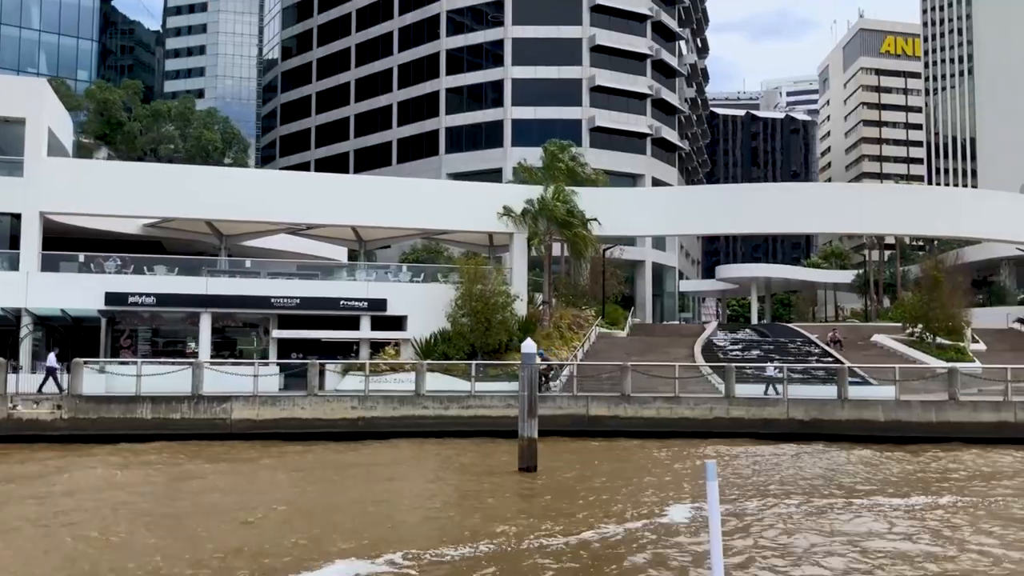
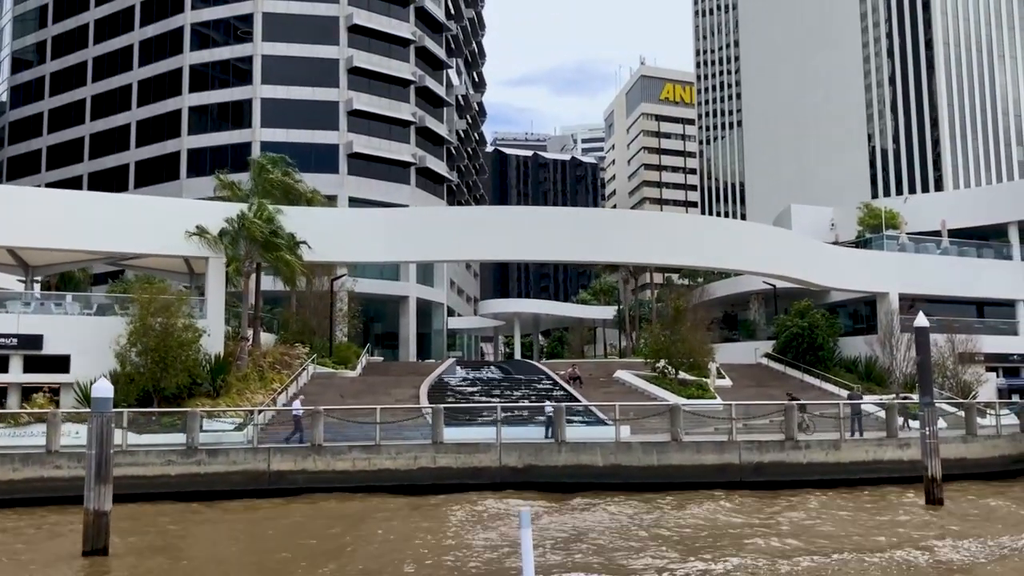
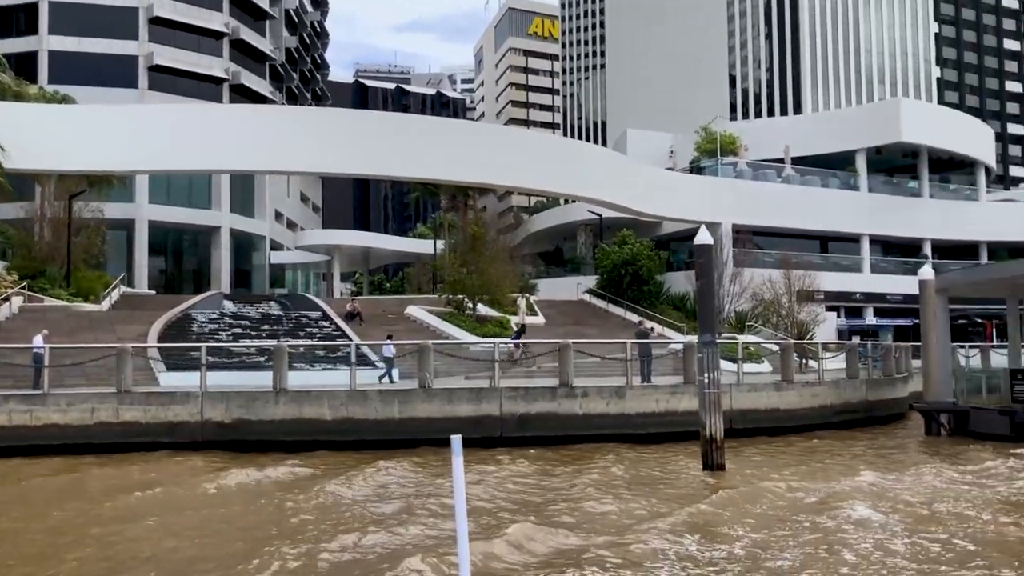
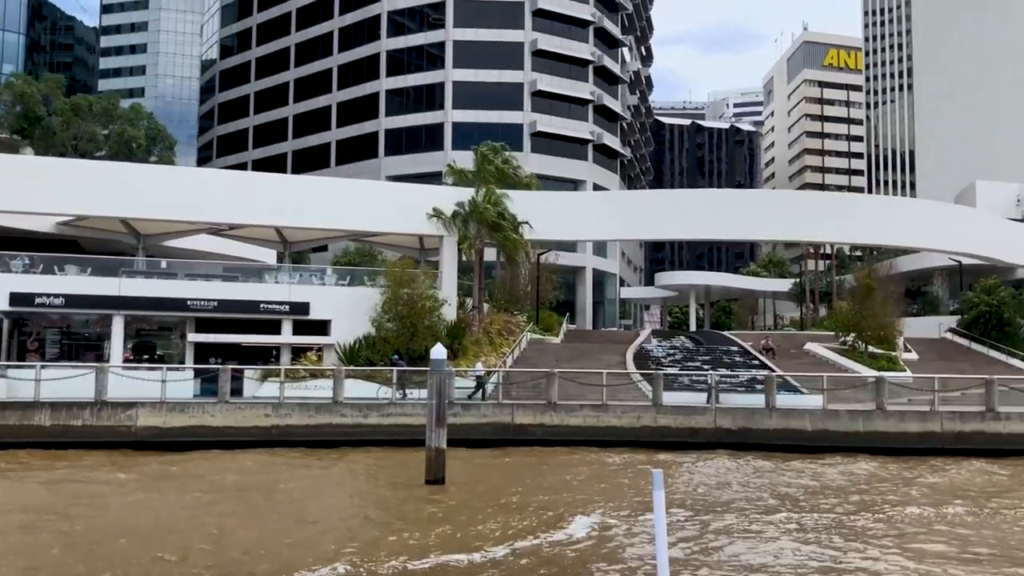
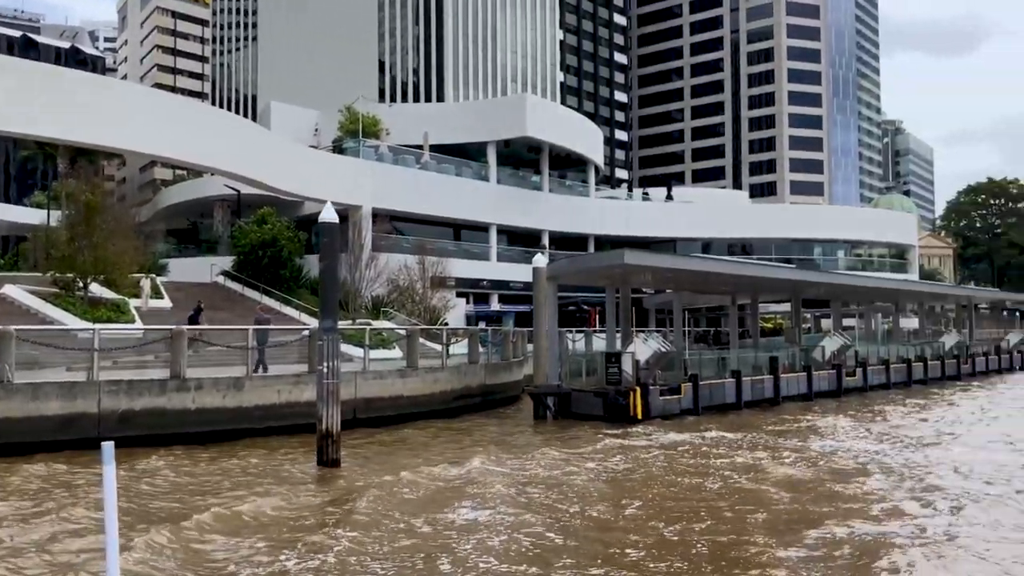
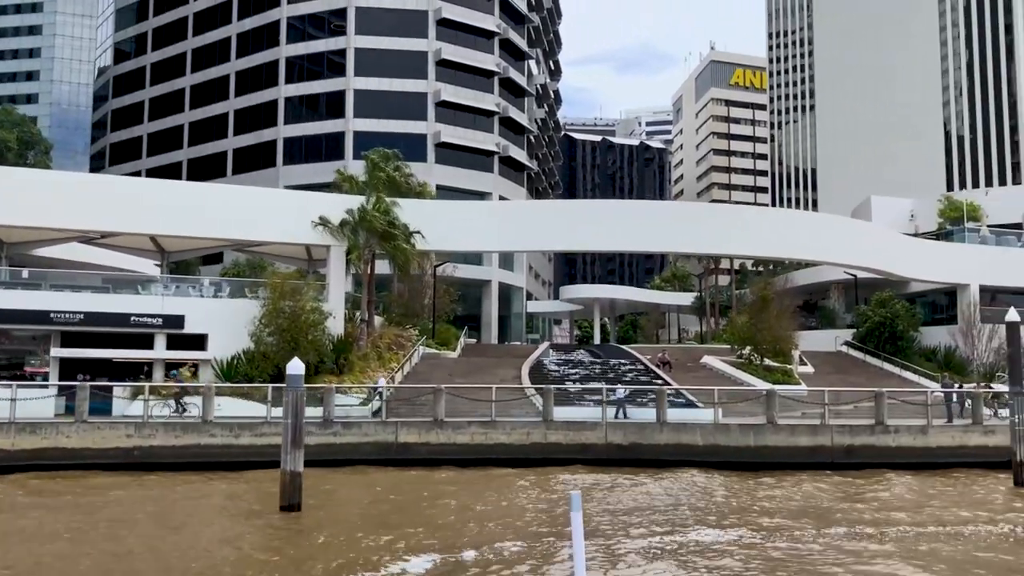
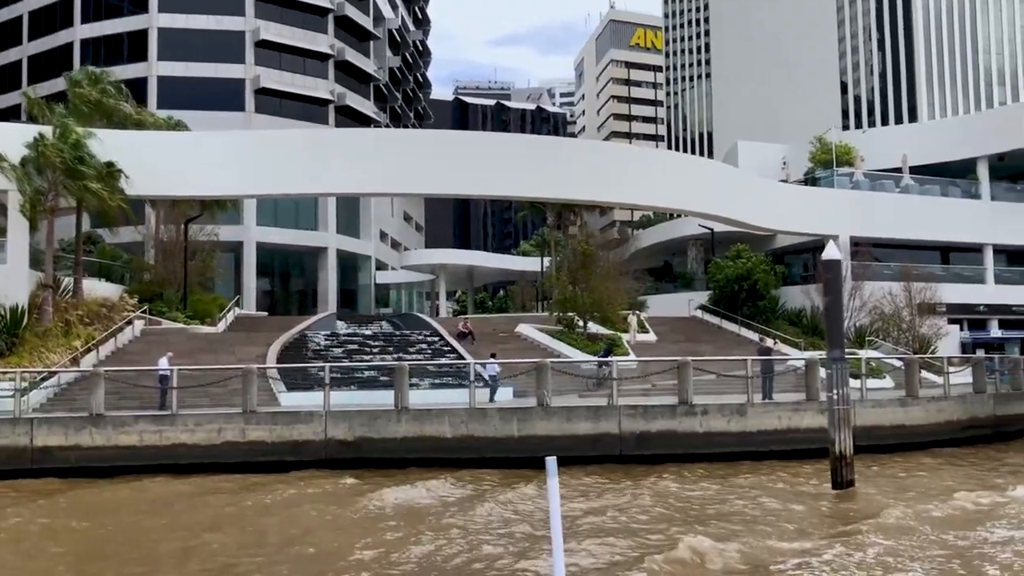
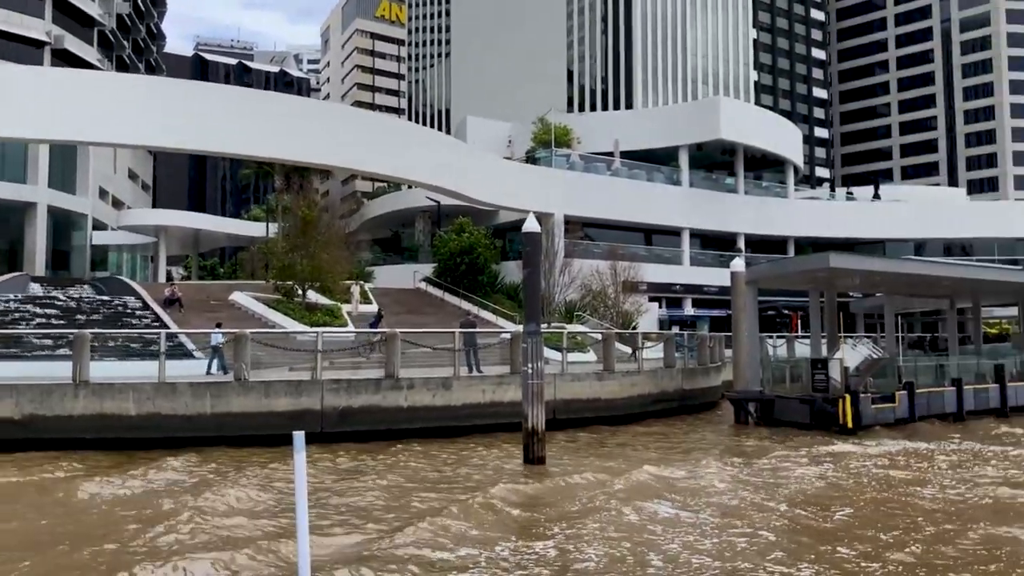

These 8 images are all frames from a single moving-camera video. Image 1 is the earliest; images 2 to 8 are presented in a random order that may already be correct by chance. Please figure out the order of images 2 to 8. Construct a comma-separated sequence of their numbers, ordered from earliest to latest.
4, 6, 2, 7, 3, 8, 5
